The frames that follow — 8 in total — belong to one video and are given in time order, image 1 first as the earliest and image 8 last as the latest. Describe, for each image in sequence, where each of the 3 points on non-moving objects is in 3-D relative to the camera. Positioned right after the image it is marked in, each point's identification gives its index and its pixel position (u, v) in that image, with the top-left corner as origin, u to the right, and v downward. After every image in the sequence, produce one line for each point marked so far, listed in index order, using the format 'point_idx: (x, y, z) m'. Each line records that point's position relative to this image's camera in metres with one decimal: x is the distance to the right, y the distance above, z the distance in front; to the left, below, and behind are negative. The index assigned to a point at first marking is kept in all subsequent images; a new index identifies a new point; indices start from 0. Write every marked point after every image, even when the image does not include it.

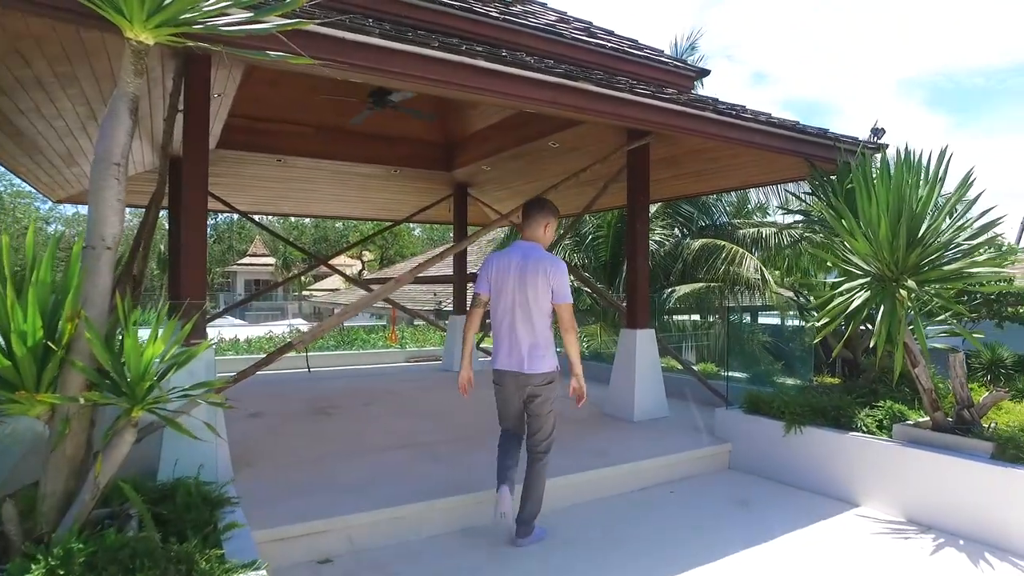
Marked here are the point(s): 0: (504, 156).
0: (-0.1, +1.4, +7.1) m
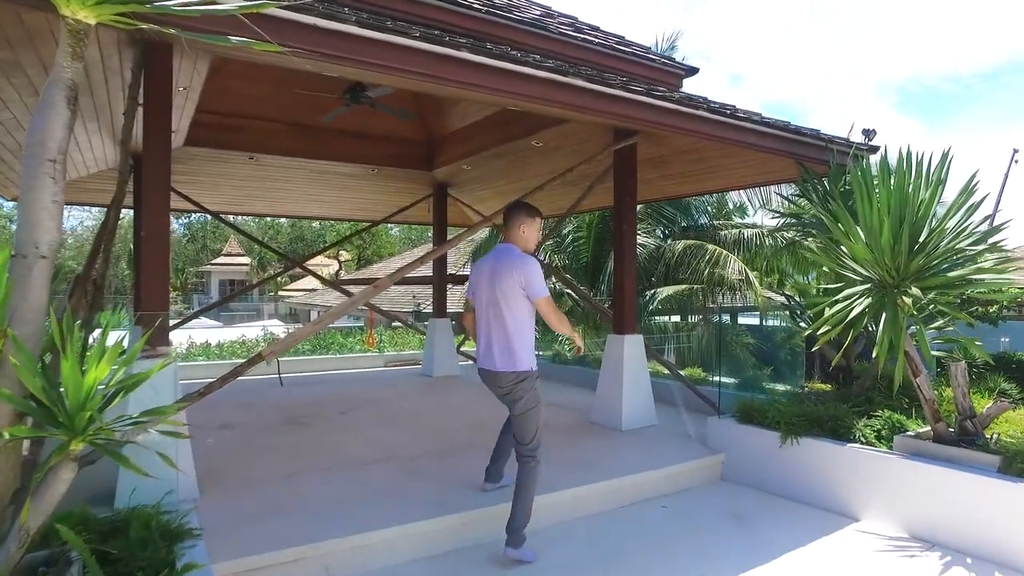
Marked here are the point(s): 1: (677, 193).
0: (-0.3, +1.4, +6.9) m
1: (+1.8, +1.0, +7.0) m
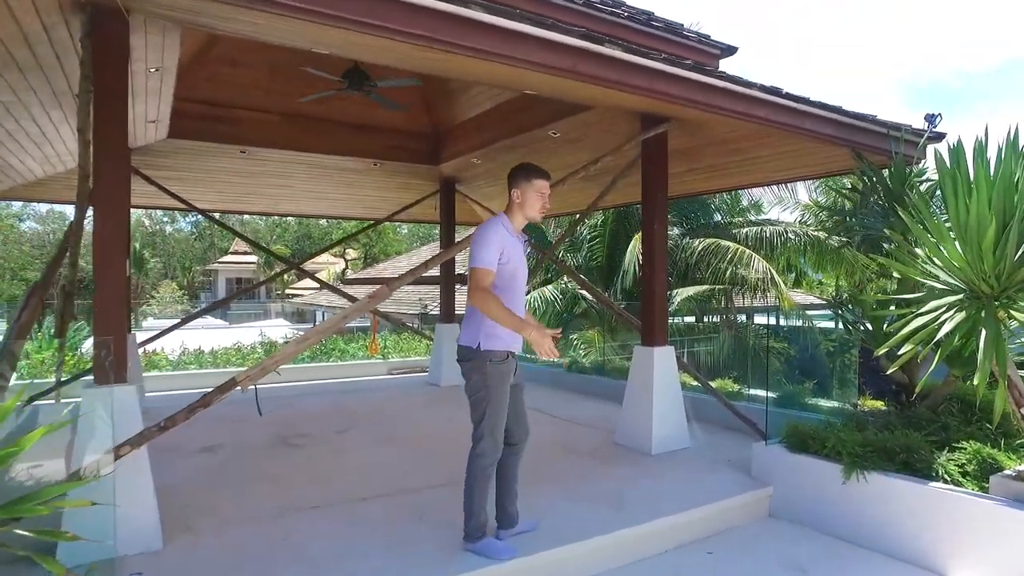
0: (-0.1, +1.4, +6.3) m
1: (+1.9, +1.0, +6.4) m
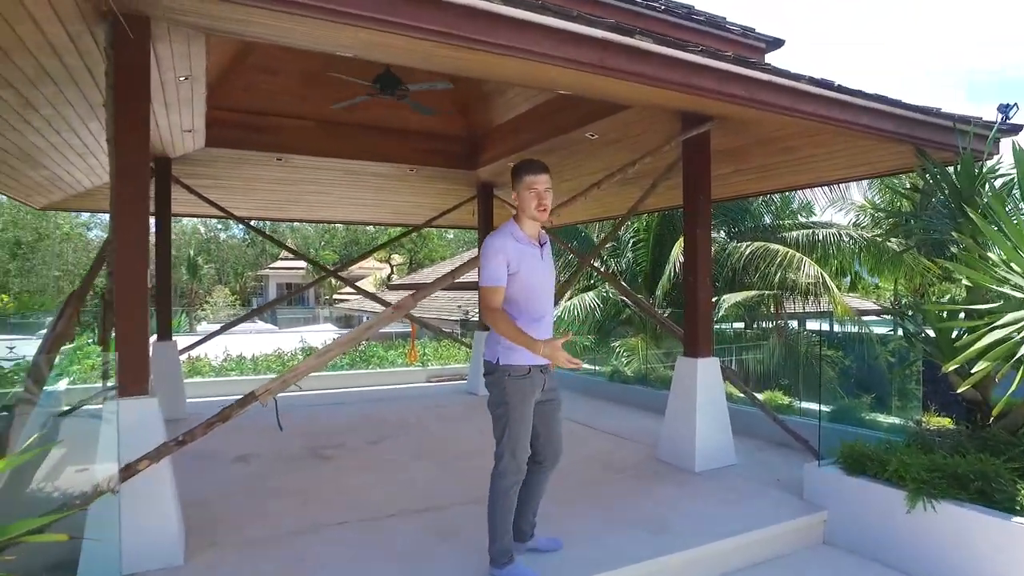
0: (+0.2, +1.3, +6.2) m
1: (+2.3, +0.9, +6.1) m
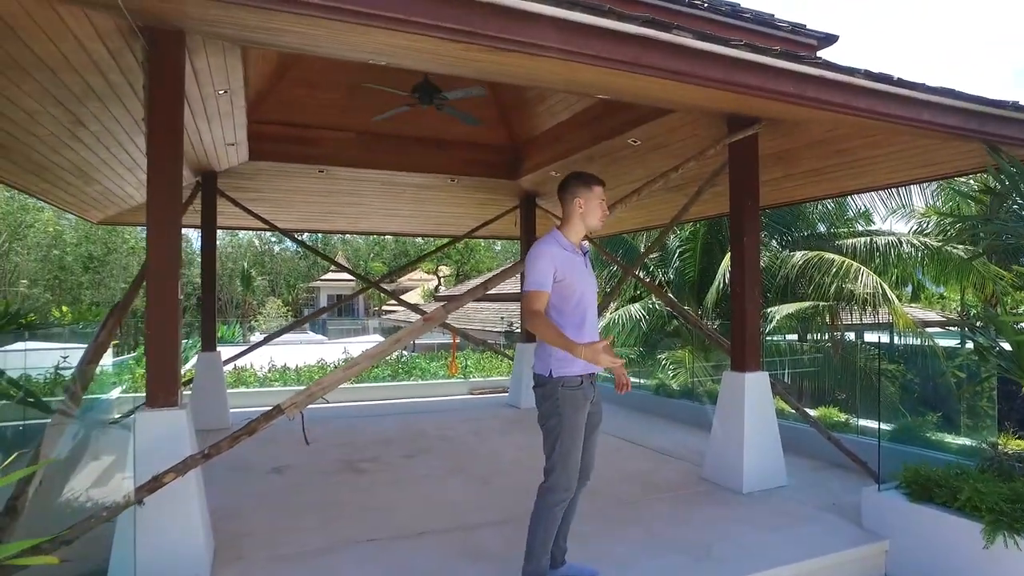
0: (+0.6, +1.2, +6.1) m
1: (+2.7, +0.8, +5.8) m
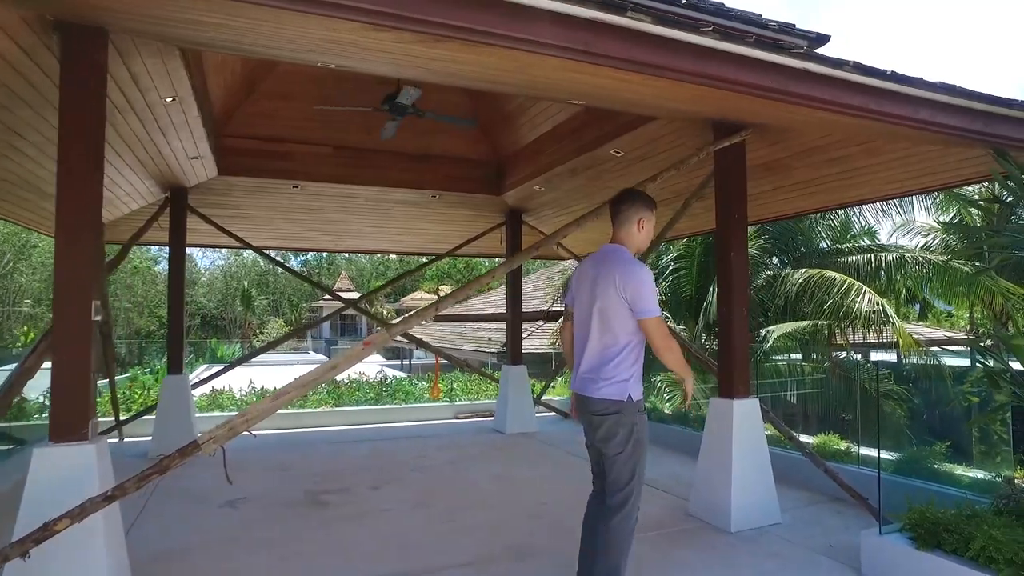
0: (+0.4, +1.0, +5.8) m
1: (+2.5, +0.7, +5.5) m
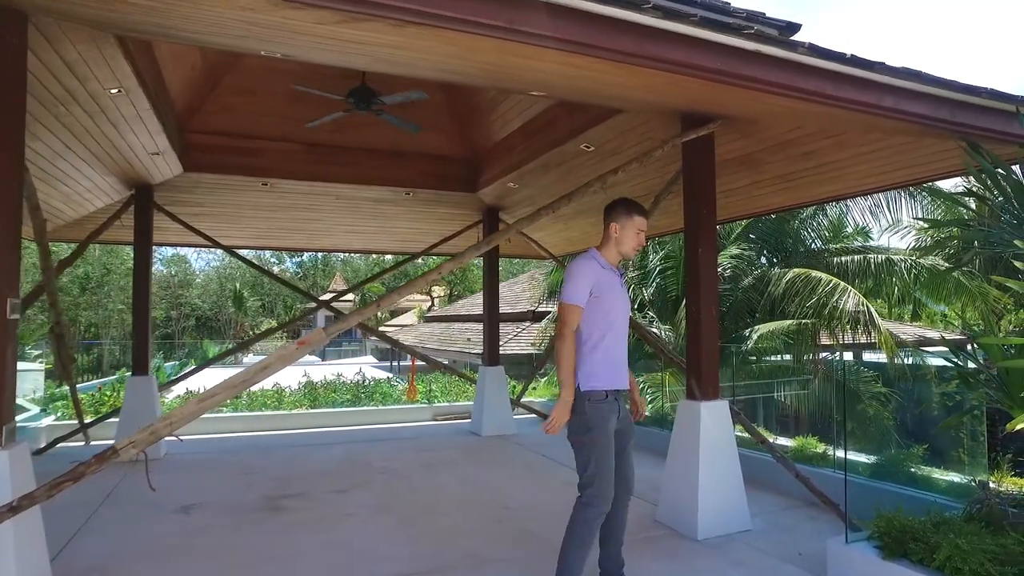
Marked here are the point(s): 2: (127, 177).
0: (+0.2, +1.0, +5.6) m
1: (+2.2, +0.7, +5.4) m
2: (-3.4, +1.0, +5.7) m
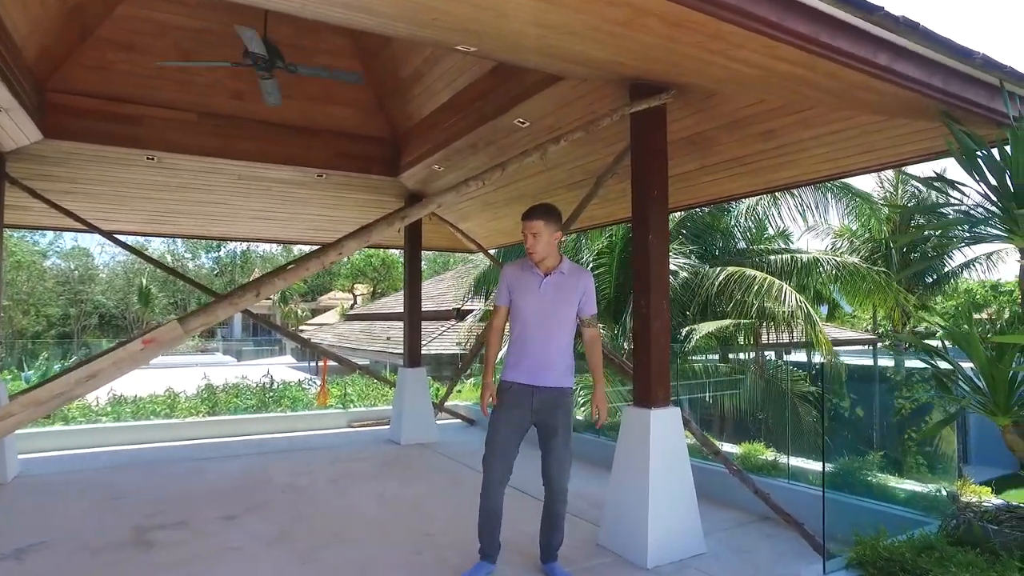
0: (-0.4, +1.1, +5.0) m
1: (+1.7, +0.7, +5.0) m
2: (-3.9, +1.1, +4.7) m
